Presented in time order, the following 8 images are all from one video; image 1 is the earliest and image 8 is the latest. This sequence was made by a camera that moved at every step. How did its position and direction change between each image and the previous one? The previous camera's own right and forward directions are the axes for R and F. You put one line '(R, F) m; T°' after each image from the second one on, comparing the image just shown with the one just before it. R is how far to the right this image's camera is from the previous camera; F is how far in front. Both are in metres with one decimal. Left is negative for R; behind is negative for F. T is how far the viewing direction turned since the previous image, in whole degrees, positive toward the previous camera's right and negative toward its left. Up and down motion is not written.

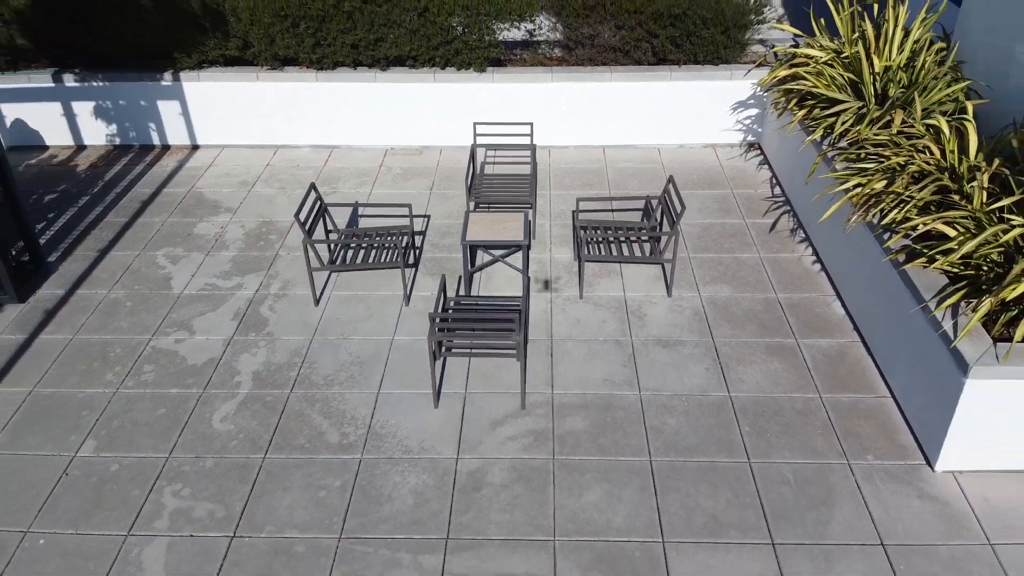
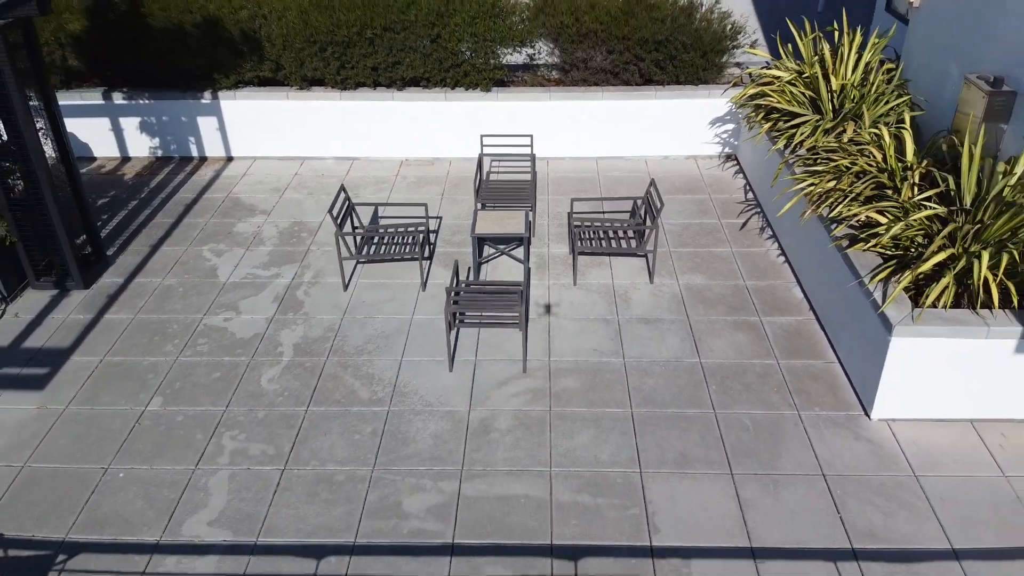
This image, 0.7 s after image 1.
(0.0, -0.8) m; 0°
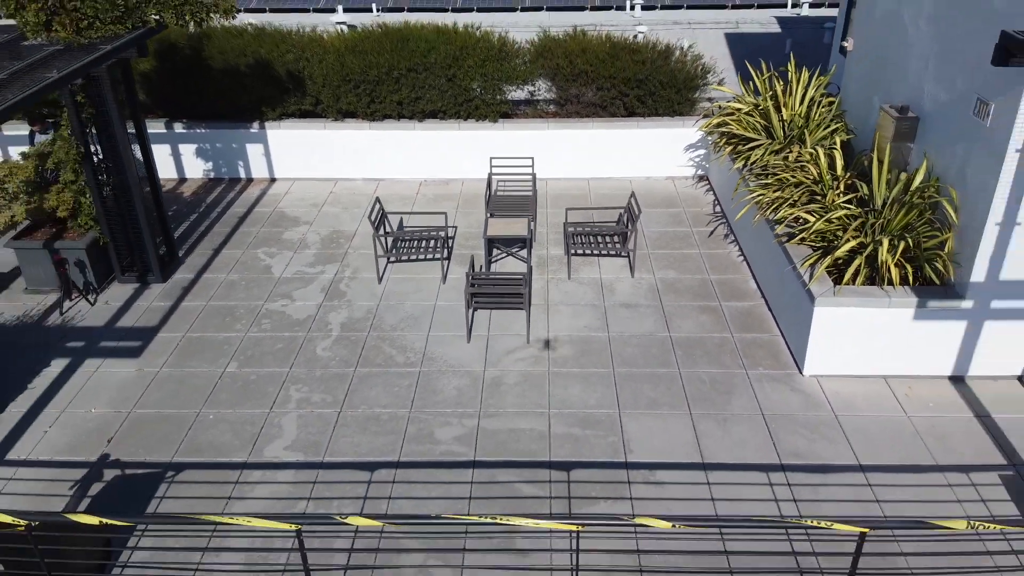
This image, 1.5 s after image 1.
(-0.1, -1.2) m; 0°
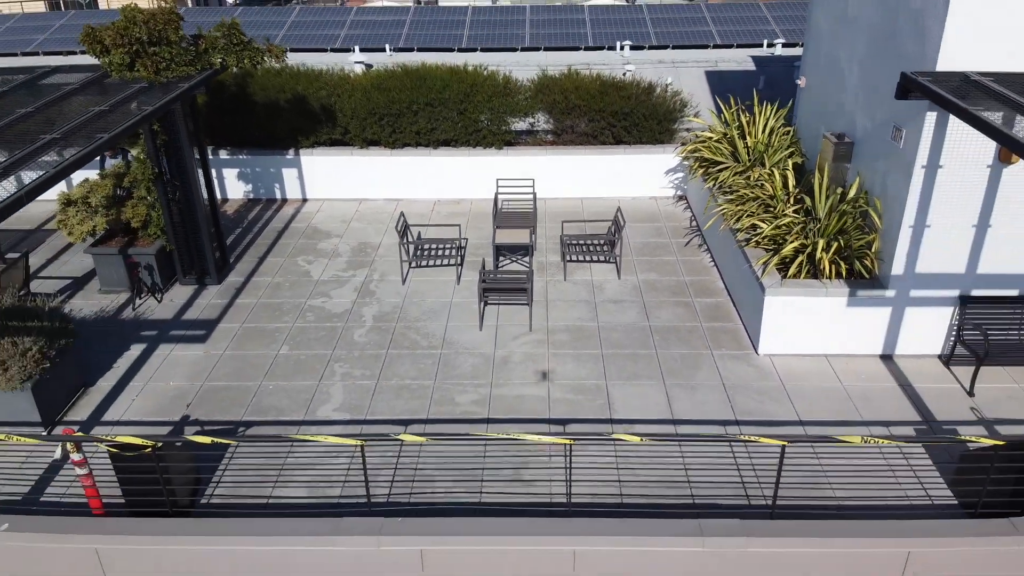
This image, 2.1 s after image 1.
(-0.1, -1.2) m; 0°
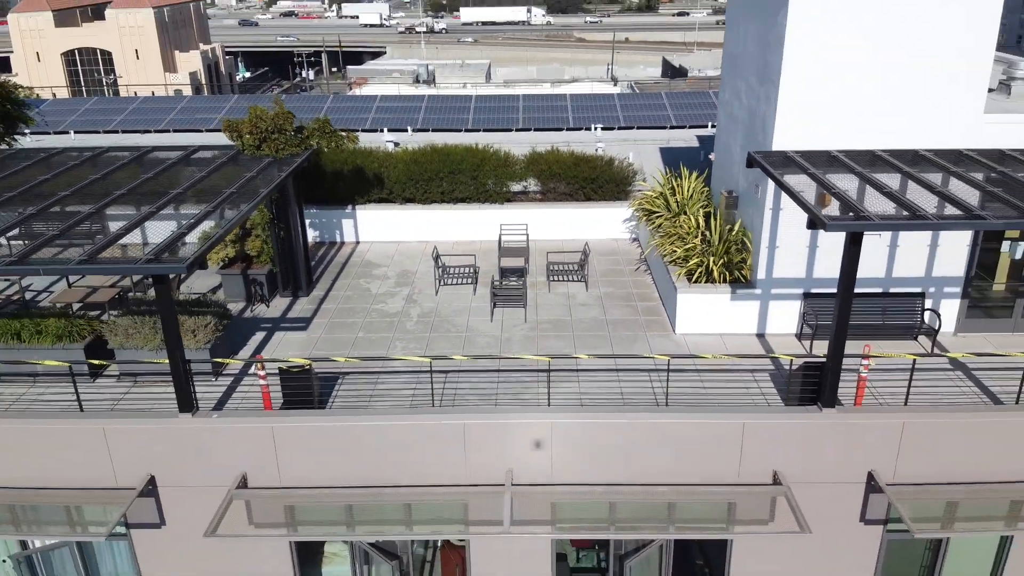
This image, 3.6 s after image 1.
(-0.1, -3.6) m; +1°
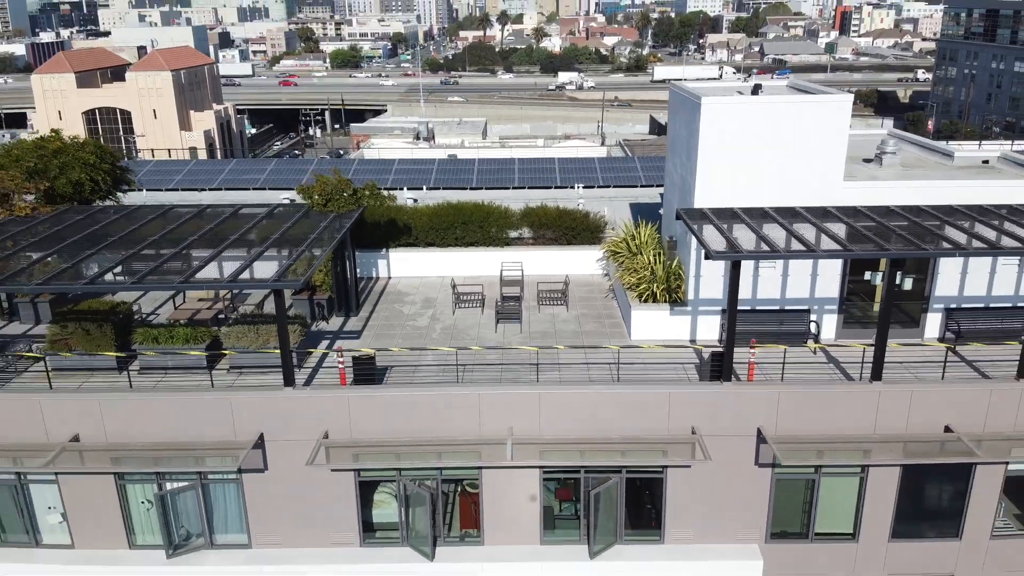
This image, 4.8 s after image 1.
(-0.1, -4.0) m; 0°
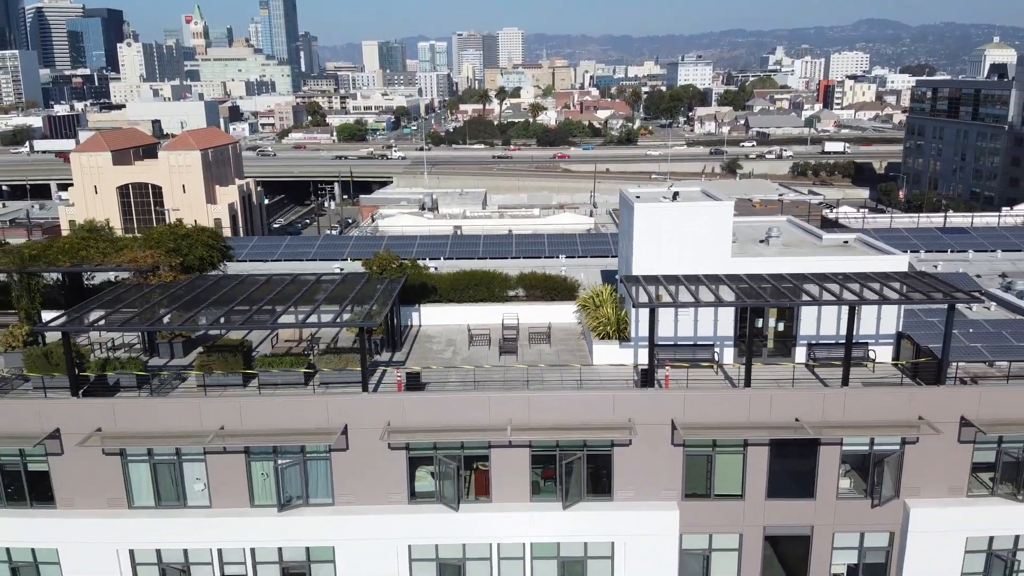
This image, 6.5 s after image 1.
(0.0, -6.9) m; 0°
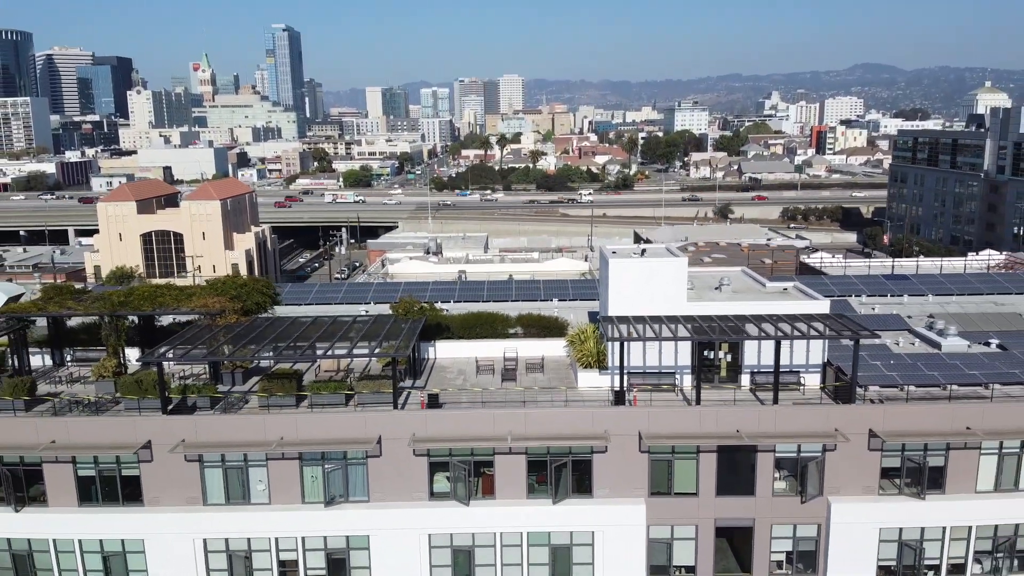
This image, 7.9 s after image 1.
(0.0, -5.3) m; 0°
